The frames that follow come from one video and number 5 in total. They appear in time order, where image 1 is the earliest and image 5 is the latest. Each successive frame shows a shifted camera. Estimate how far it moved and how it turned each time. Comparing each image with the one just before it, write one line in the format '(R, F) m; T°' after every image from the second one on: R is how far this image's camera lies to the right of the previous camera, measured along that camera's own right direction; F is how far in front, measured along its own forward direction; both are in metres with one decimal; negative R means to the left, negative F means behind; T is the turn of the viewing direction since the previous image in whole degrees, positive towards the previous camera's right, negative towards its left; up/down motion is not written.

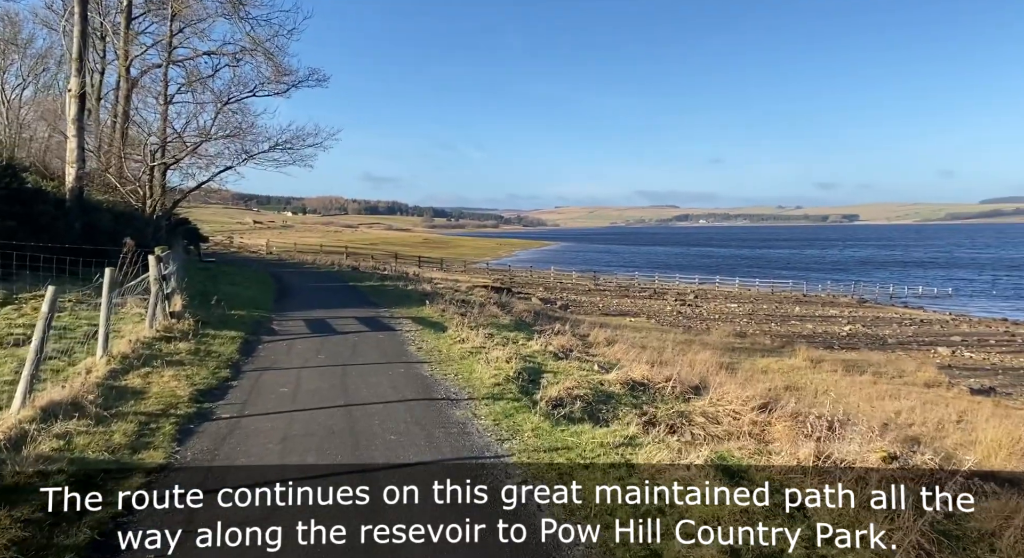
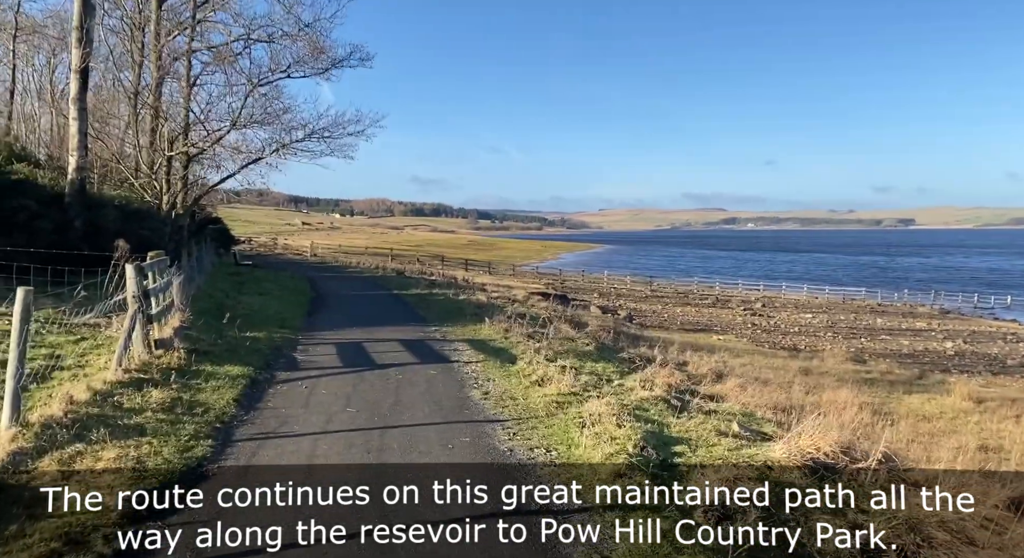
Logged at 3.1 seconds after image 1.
(-0.8, +3.2) m; -4°
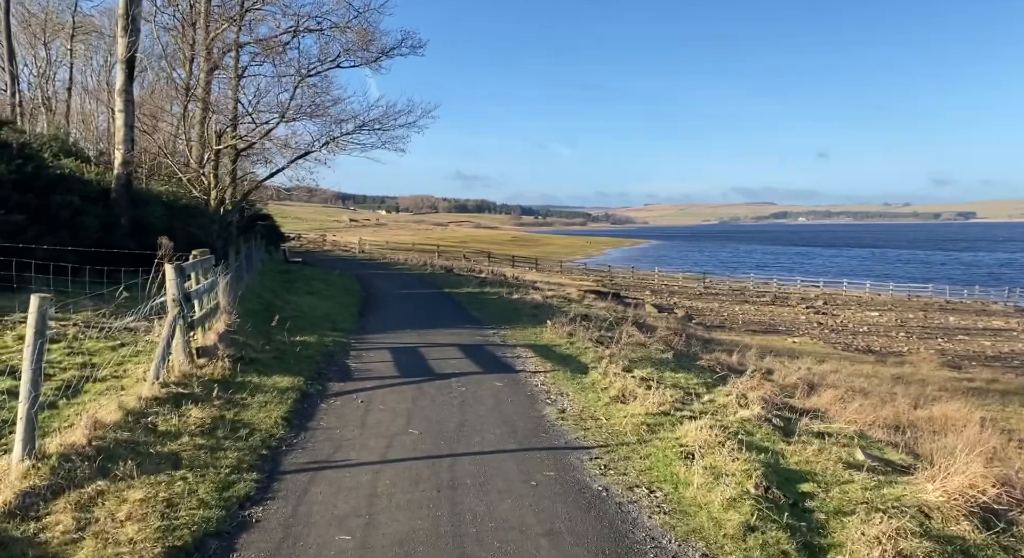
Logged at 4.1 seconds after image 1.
(-0.4, +1.0) m; -4°
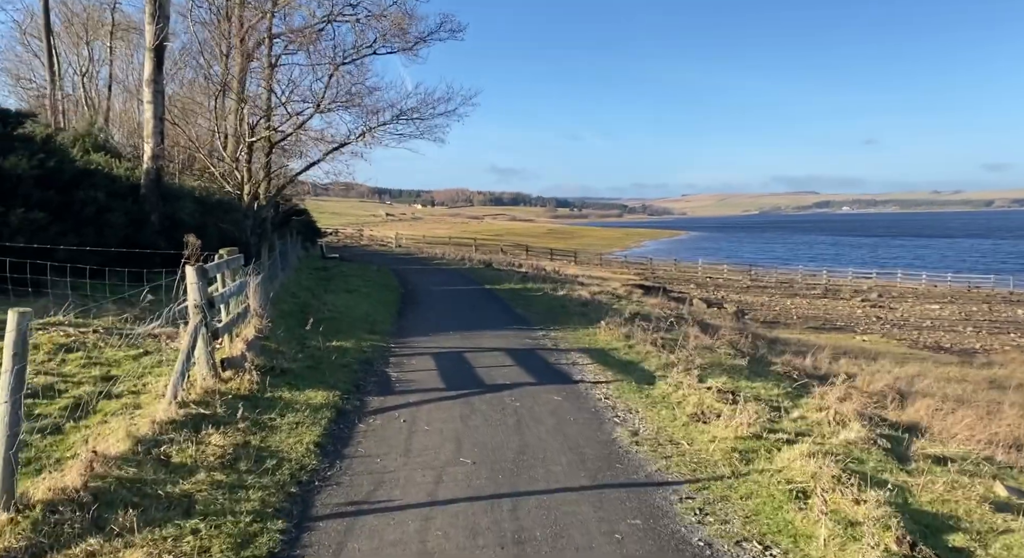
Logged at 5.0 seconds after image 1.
(-0.3, +1.0) m; -3°
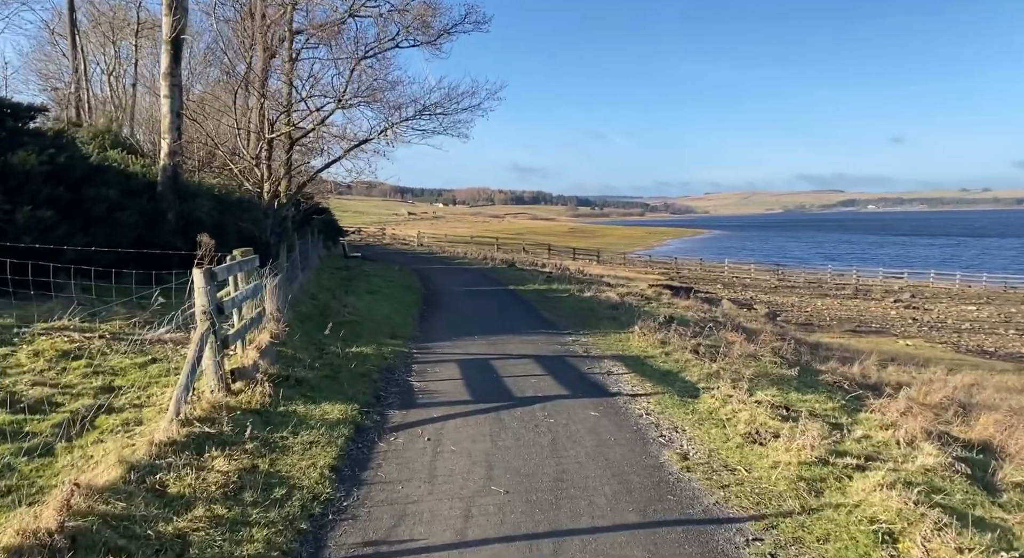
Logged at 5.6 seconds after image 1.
(-0.1, +0.6) m; -2°
